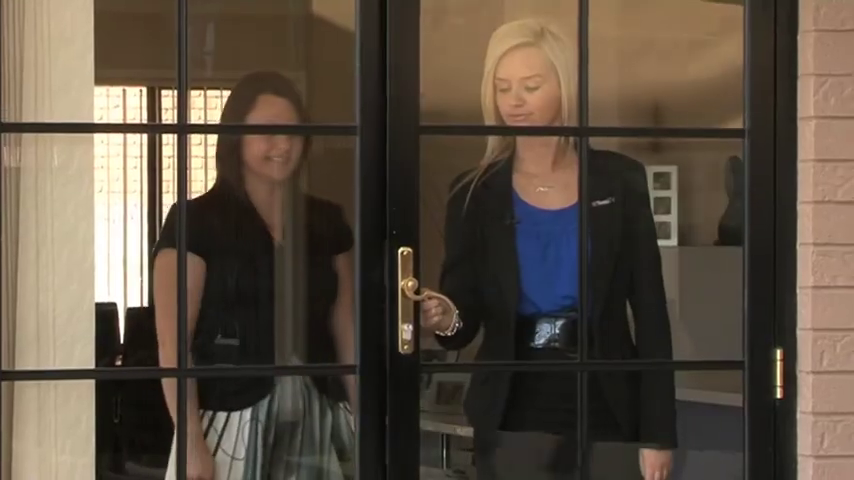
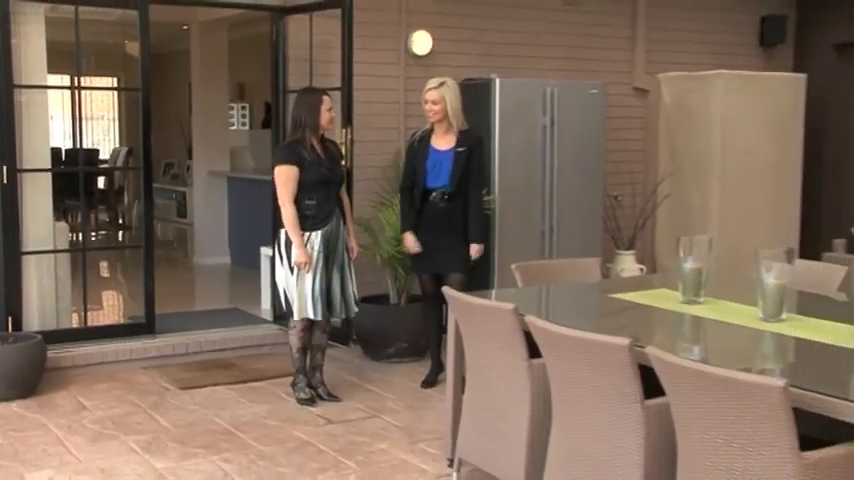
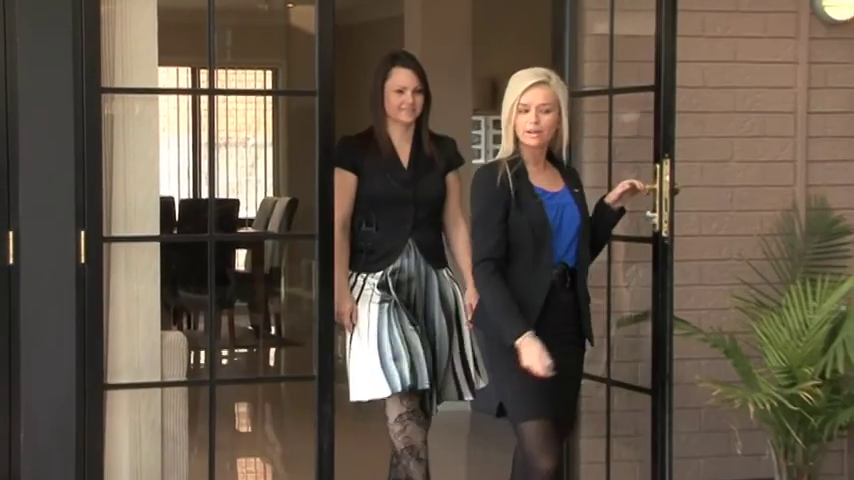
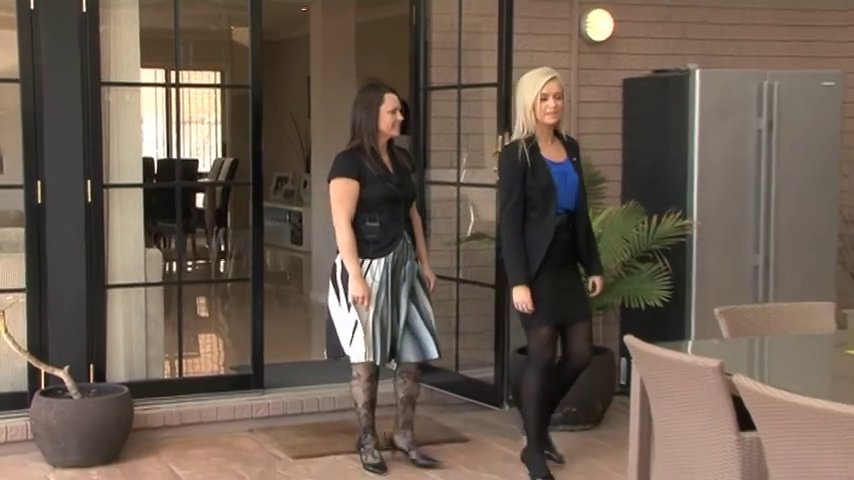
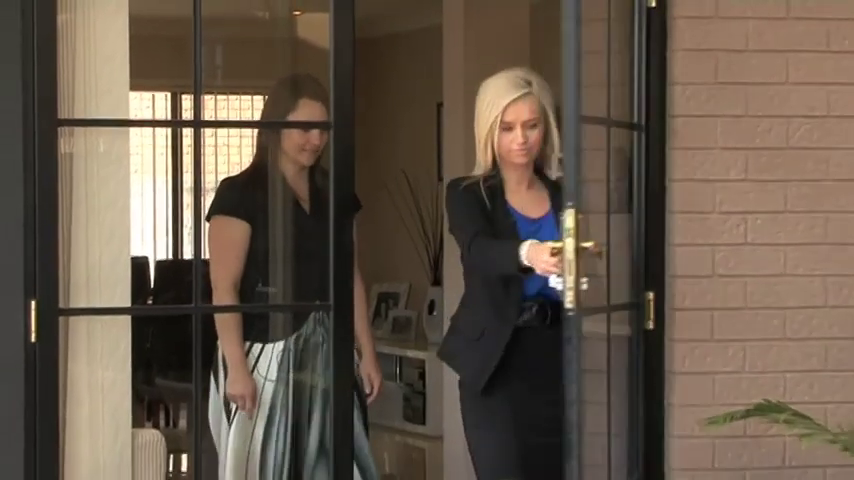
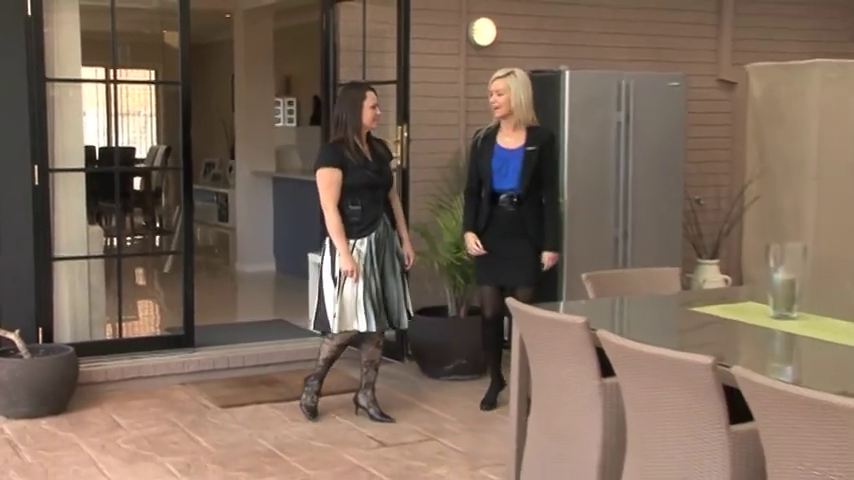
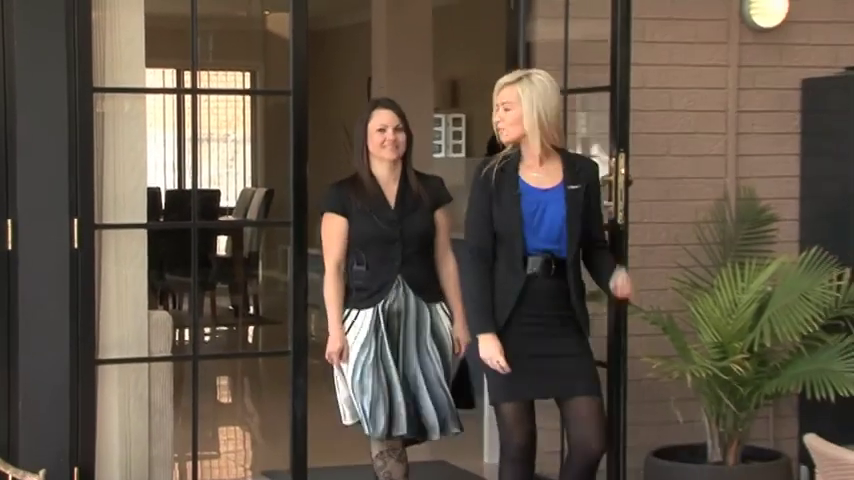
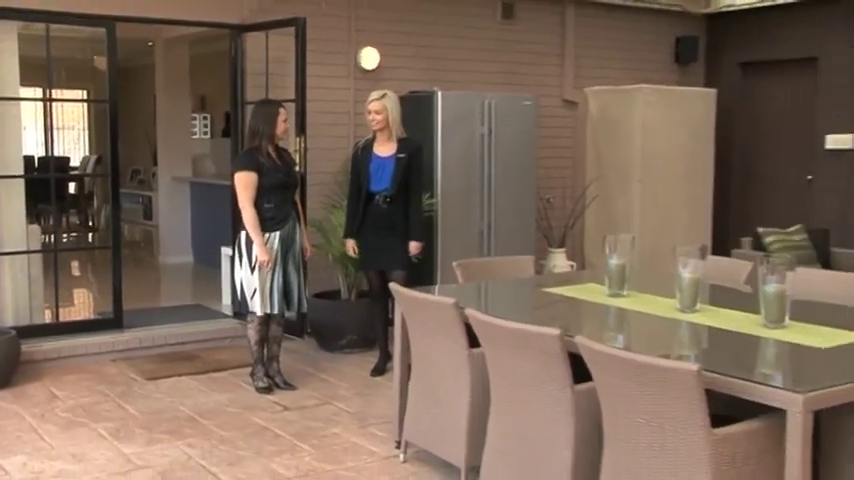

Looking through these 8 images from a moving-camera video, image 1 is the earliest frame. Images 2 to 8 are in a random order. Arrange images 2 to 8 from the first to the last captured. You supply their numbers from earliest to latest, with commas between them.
5, 3, 7, 4, 6, 2, 8
